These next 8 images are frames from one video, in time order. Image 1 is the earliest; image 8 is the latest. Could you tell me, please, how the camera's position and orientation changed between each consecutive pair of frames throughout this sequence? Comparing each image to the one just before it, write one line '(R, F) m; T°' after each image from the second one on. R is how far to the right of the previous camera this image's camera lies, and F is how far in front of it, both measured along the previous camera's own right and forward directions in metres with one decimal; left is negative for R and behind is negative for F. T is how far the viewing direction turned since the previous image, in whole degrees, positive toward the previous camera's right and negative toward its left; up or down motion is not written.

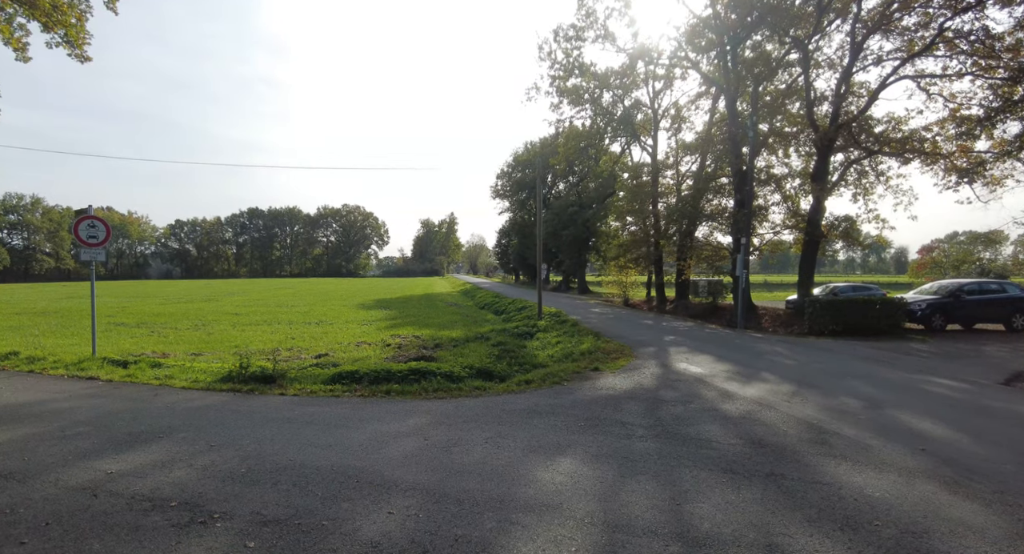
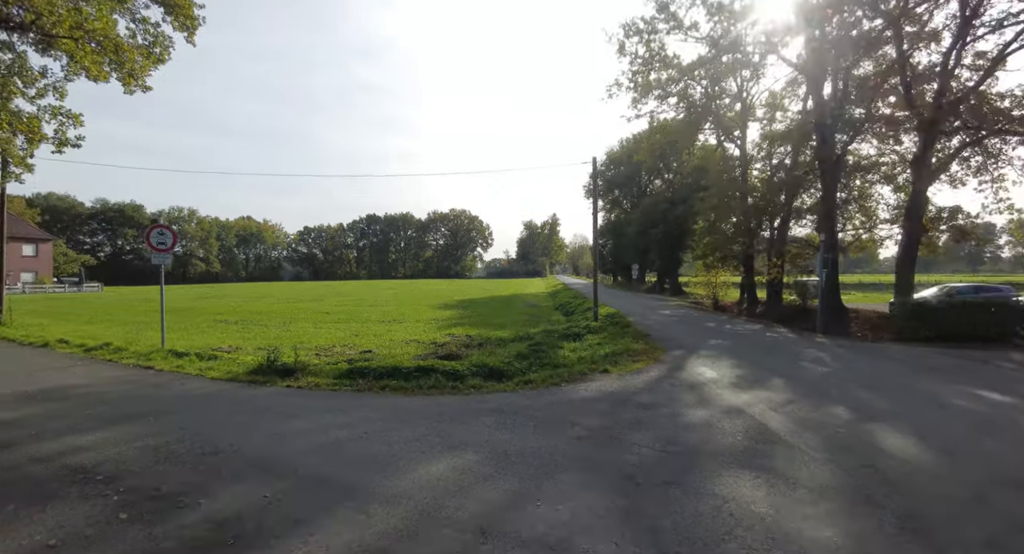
(+2.2, +0.1) m; -12°
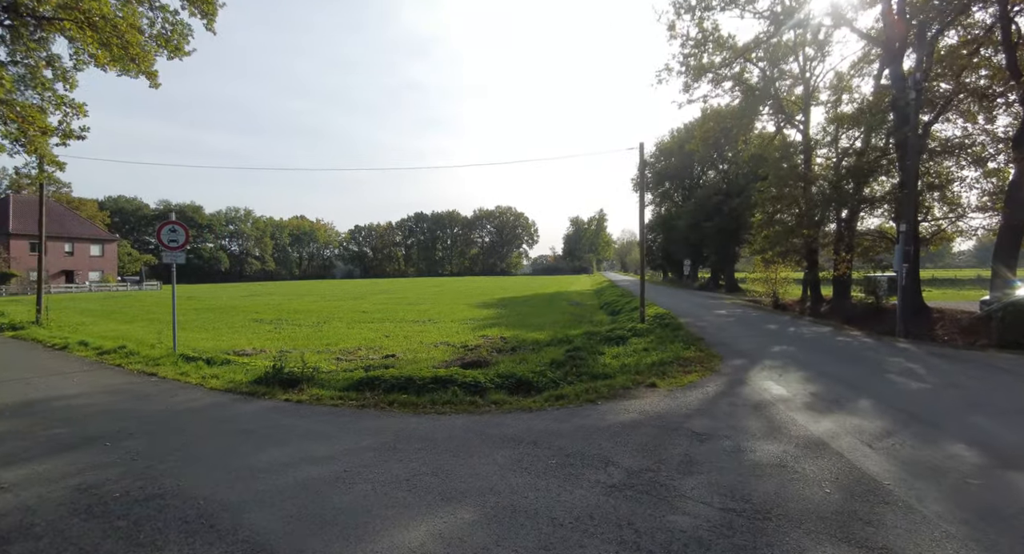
(+0.3, +1.3) m; -5°
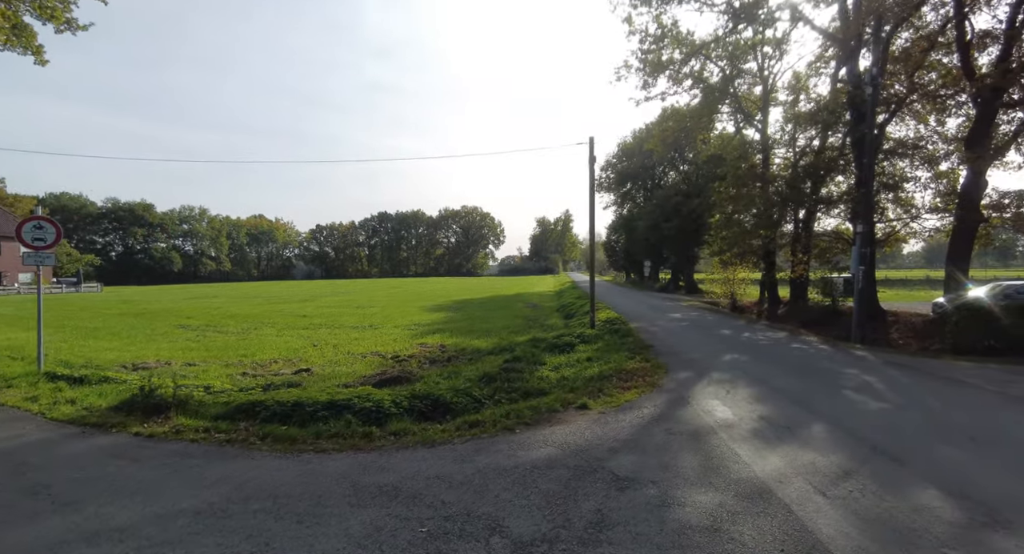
(+0.9, +1.2) m; +4°
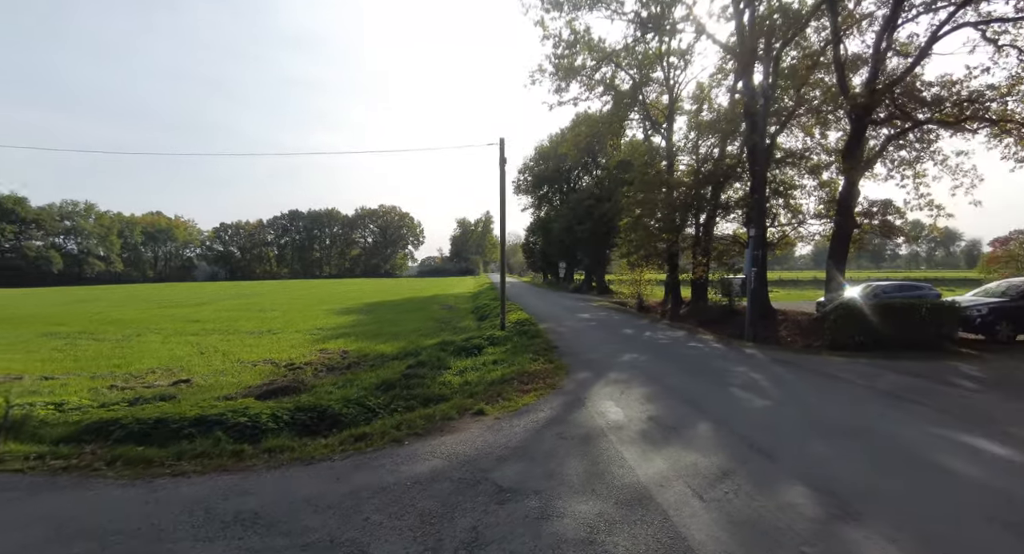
(+0.4, +0.3) m; +9°
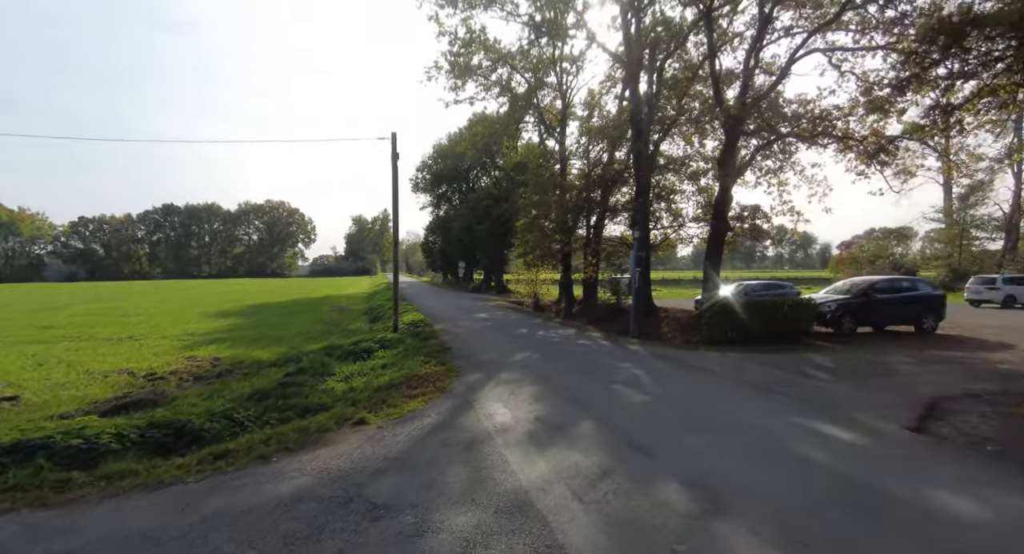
(+0.2, +0.3) m; +11°
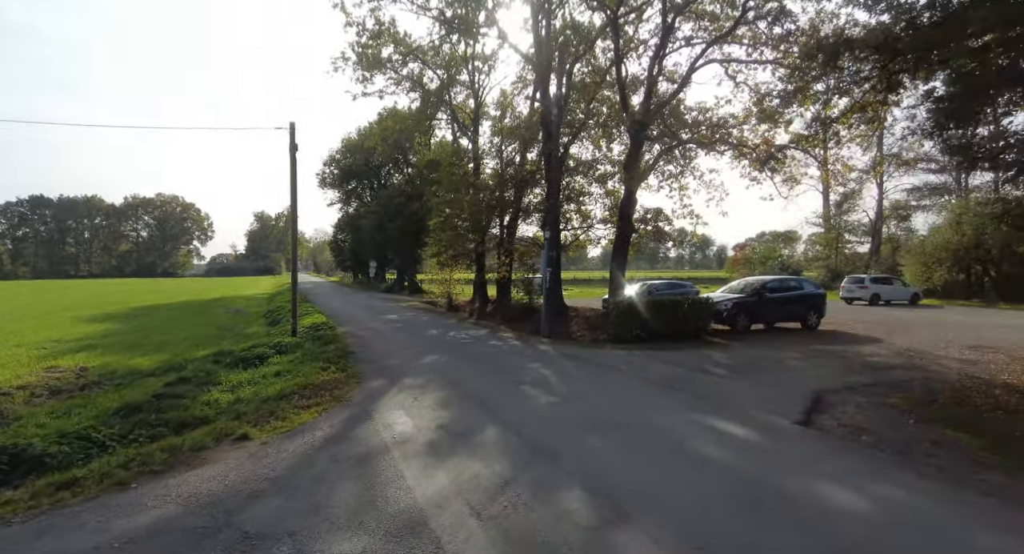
(+0.2, +0.3) m; +10°
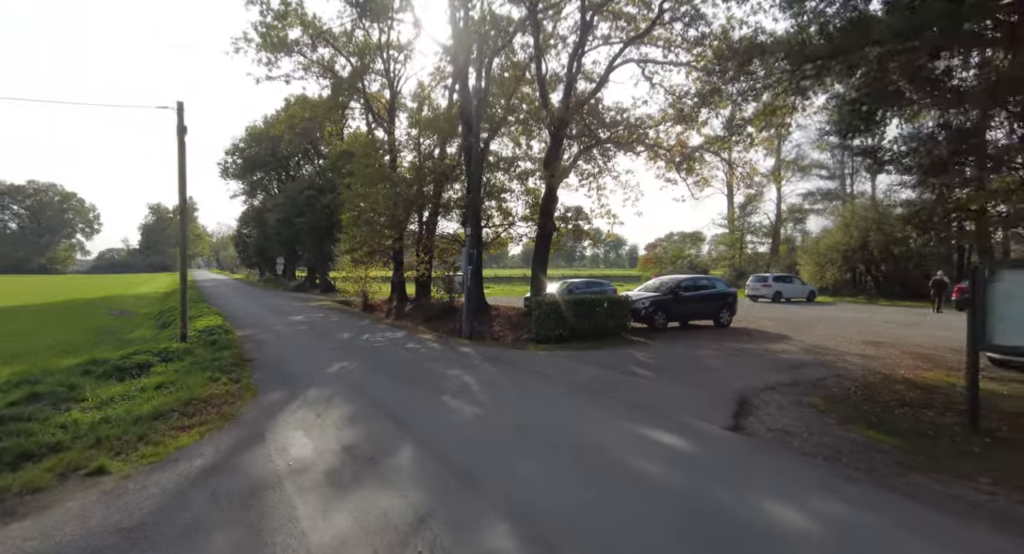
(0.0, +0.5) m; +9°
